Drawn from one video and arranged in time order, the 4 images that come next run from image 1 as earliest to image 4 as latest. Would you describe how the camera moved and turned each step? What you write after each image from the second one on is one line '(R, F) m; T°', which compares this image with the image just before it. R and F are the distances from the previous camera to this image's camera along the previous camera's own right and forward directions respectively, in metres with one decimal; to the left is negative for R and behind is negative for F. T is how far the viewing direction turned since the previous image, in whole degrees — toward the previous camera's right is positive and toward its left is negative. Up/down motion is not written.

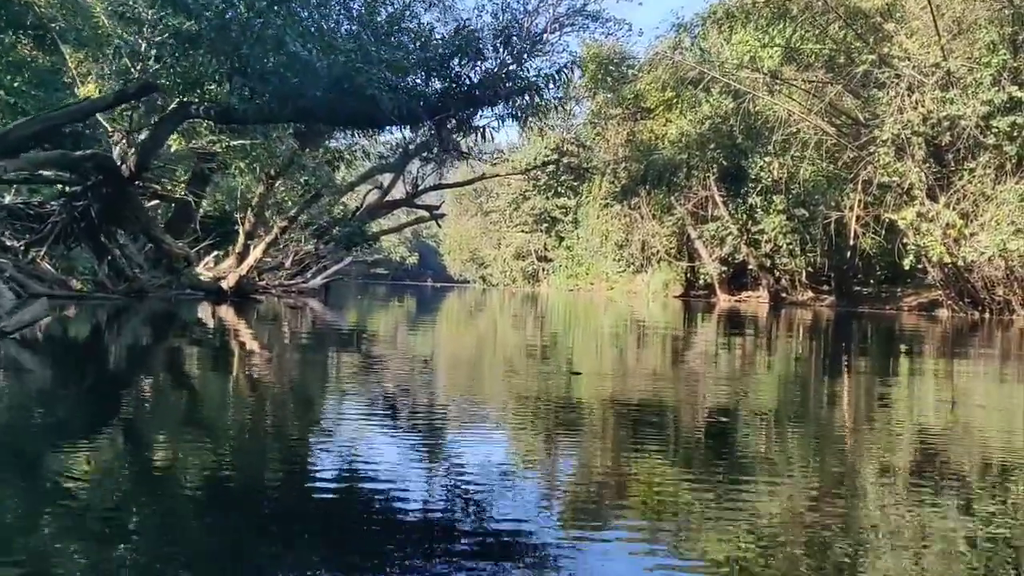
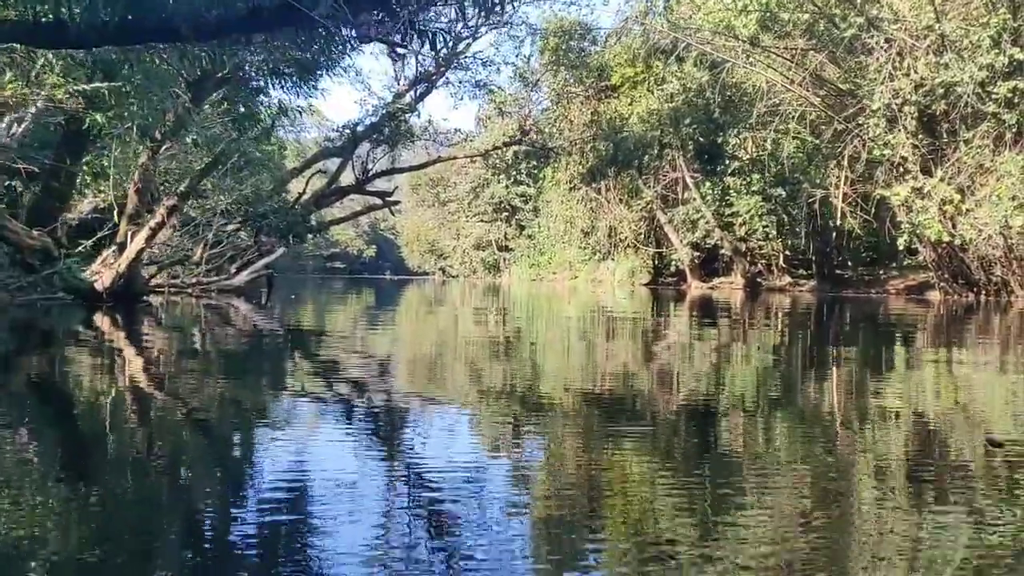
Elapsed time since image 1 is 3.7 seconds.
(0.0, +1.0) m; +2°
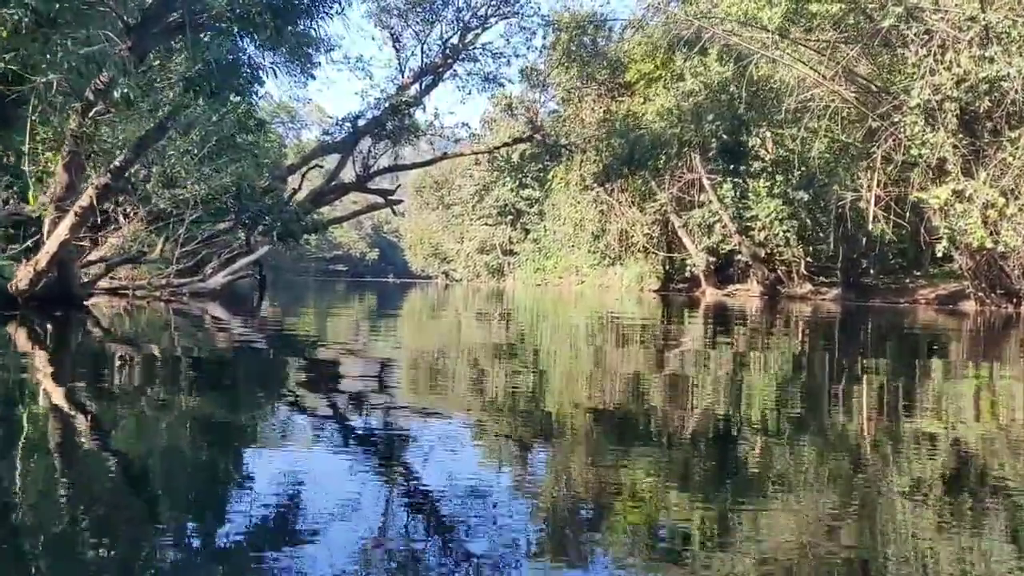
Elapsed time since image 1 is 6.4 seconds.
(-0.1, +0.7) m; 0°
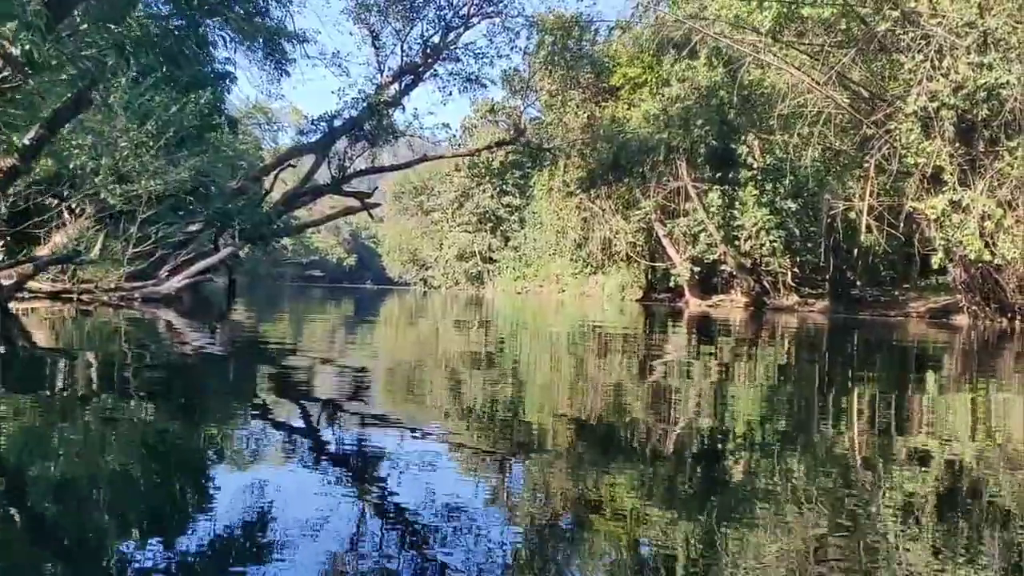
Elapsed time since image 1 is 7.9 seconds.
(0.0, +0.4) m; +1°
